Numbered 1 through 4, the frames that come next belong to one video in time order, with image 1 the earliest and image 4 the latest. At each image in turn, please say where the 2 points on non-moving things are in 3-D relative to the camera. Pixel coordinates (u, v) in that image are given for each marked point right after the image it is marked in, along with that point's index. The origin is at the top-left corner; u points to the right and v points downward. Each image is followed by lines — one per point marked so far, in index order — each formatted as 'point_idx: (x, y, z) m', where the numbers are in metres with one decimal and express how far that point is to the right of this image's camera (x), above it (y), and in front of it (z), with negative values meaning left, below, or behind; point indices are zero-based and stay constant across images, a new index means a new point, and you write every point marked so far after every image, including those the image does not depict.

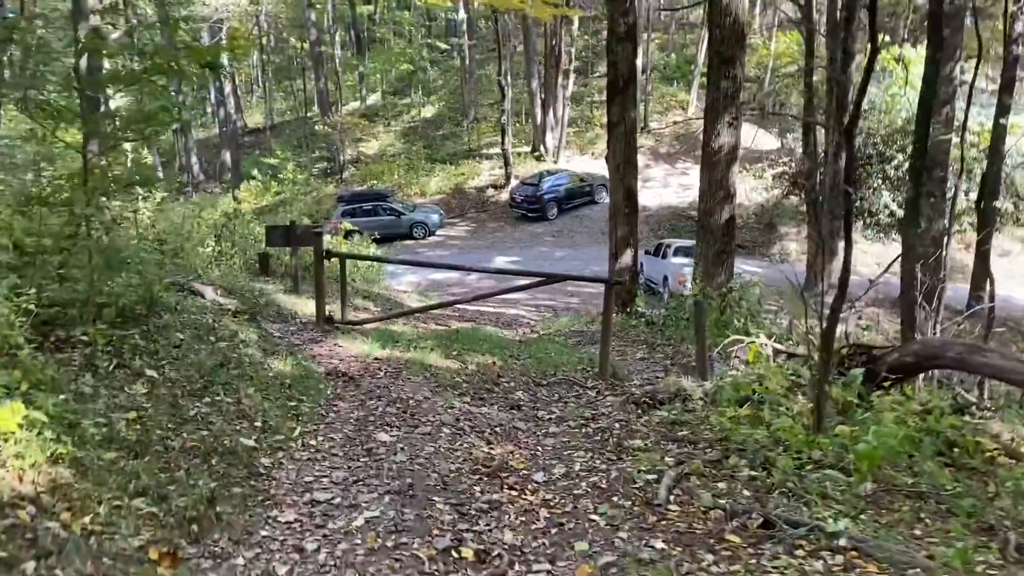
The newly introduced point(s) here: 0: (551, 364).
0: (+0.4, -0.7, +8.2) m
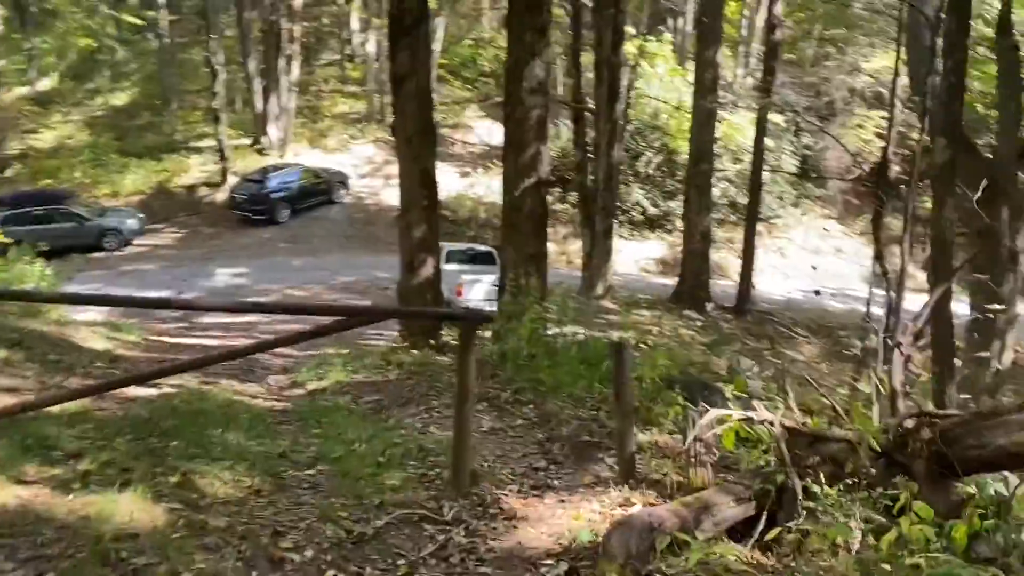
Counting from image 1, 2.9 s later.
0: (-0.8, -1.0, +4.5) m
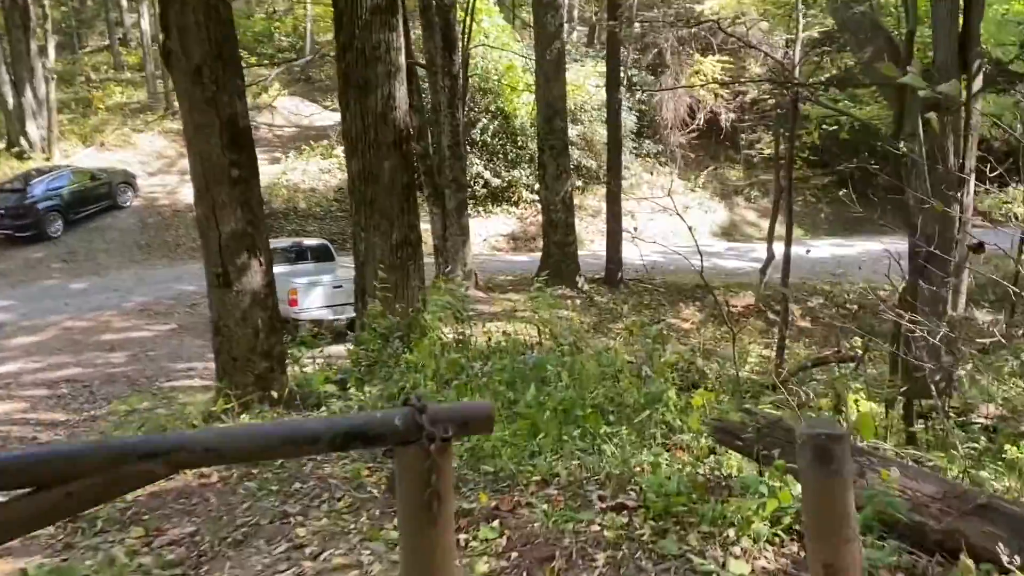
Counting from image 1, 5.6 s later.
0: (-0.6, -1.1, +1.5) m
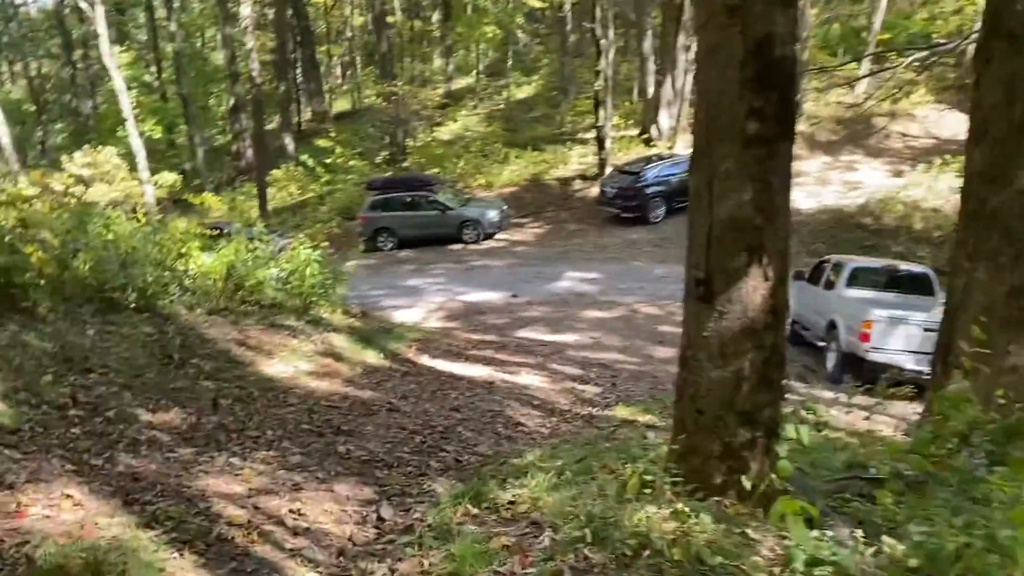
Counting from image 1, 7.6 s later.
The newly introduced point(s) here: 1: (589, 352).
0: (-0.9, -1.1, -0.1) m
1: (+1.0, -0.9, +11.6) m
